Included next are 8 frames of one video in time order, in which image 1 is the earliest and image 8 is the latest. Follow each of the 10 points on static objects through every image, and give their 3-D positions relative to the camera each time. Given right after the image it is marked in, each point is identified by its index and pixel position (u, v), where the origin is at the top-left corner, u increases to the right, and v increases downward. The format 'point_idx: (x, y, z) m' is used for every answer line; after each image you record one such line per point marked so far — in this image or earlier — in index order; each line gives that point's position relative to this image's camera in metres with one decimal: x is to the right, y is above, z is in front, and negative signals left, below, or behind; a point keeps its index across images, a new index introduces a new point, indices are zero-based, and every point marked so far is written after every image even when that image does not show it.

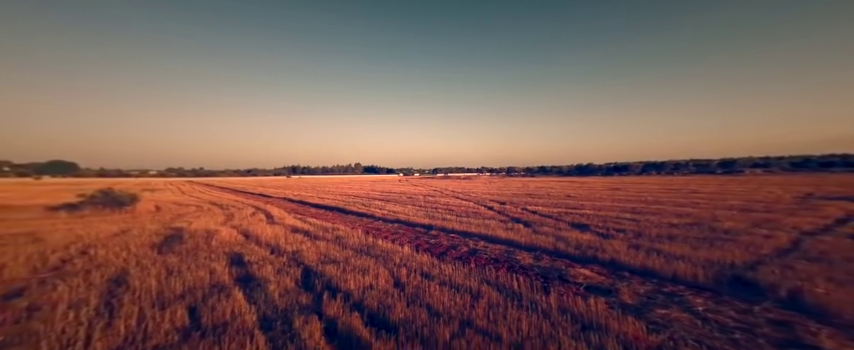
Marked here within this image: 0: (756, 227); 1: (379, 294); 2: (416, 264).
0: (+15.9, -2.5, +13.0) m
1: (-1.1, -2.8, +6.5) m
2: (-0.4, -2.9, +8.9) m
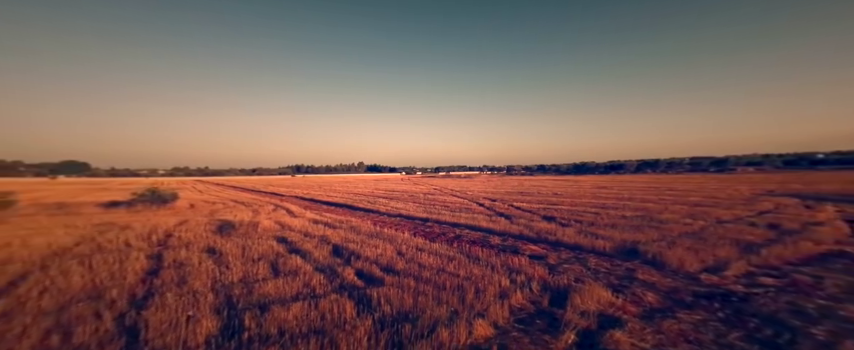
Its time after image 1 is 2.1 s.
0: (+15.6, -2.6, +16.2) m
1: (-1.4, -3.0, +9.8) m
2: (-0.7, -3.1, +12.2) m
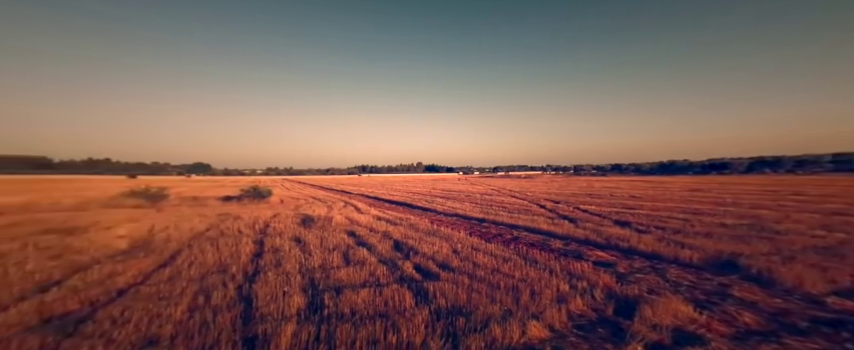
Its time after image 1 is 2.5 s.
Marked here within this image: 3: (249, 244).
0: (+18.7, -2.6, +12.9) m
1: (+0.6, -3.0, +10.3) m
2: (+1.9, -3.1, +12.4) m
3: (-7.3, -3.0, +11.2) m
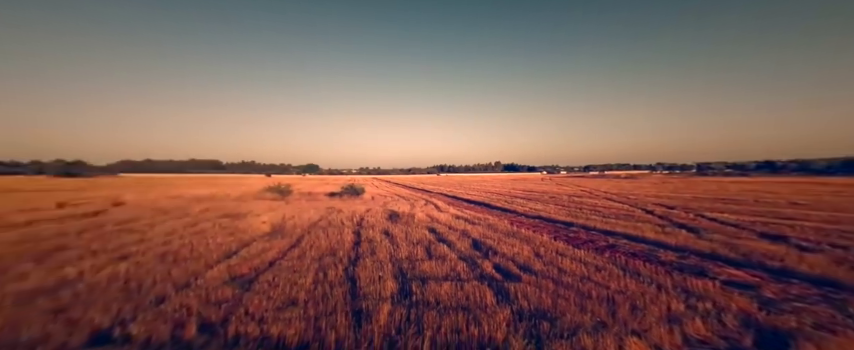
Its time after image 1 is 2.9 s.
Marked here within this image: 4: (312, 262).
0: (+21.7, -2.6, +7.4) m
1: (+3.7, -3.0, +9.9) m
2: (+5.5, -3.1, +11.7) m
3: (-3.7, -3.0, +13.2) m
4: (-3.9, -3.0, +9.1) m
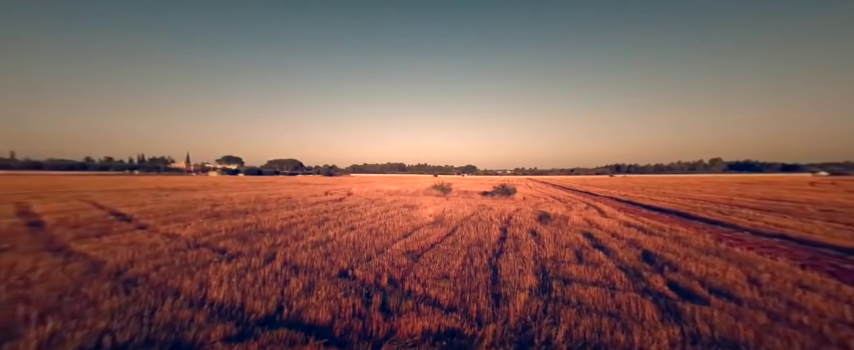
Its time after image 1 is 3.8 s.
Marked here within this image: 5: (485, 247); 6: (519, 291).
0: (+22.2, -2.4, -4.3) m
1: (+8.3, -2.9, +7.4) m
2: (+10.8, -3.0, +7.9) m
3: (+3.7, -2.9, +14.1) m
4: (+1.4, -2.9, +10.8) m
5: (+2.4, -2.9, +11.2) m
6: (+2.4, -3.0, +7.1) m
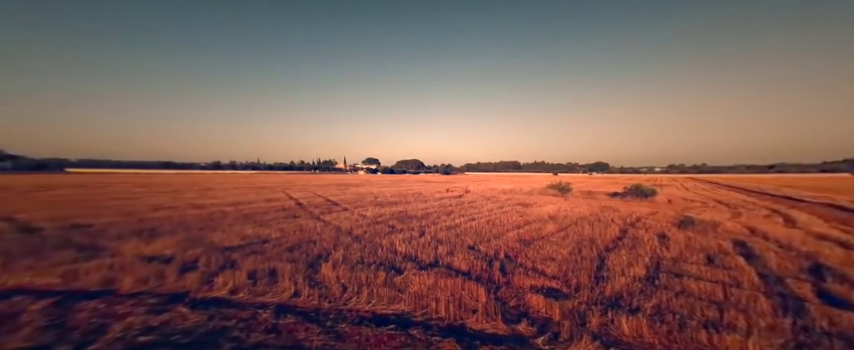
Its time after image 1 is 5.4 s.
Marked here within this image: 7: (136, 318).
0: (+19.6, -2.6, -9.9) m
1: (+11.6, -3.0, +6.4) m
2: (+14.0, -3.1, +5.9) m
3: (+10.1, -3.0, +14.3) m
4: (+6.6, -3.0, +12.2) m
5: (+7.7, -3.0, +12.2) m
6: (+6.1, -3.2, +8.5) m
7: (-6.1, -3.0, +5.7) m
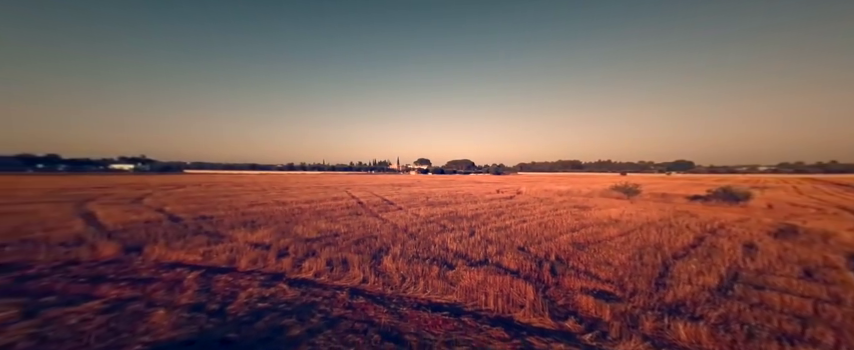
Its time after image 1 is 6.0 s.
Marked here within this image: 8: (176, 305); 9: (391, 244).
0: (+17.5, -2.6, -12.6) m
1: (+12.7, -3.1, +5.0) m
2: (+15.0, -3.2, +4.0) m
3: (+12.7, -3.1, +13.0) m
4: (+8.9, -3.1, +11.6) m
5: (+9.9, -3.1, +11.4) m
6: (+7.7, -3.2, +8.0) m
7: (-4.8, -3.2, +7.5) m
8: (-6.0, -3.1, +6.4) m
9: (-1.6, -3.1, +12.0) m
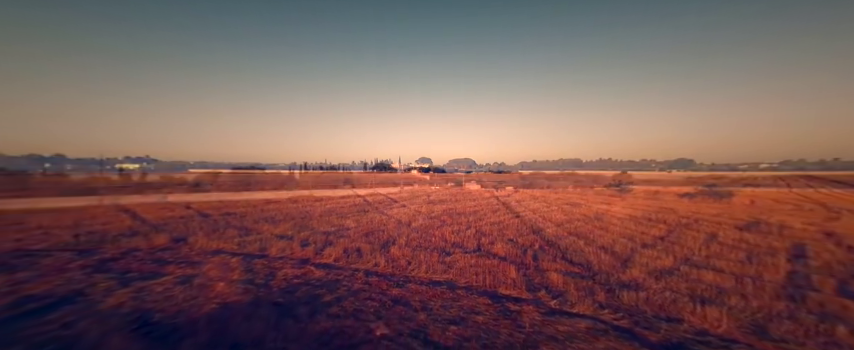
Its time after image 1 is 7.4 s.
0: (+17.5, -2.8, -11.0) m
1: (+12.7, -3.1, +6.6) m
2: (+15.0, -3.2, +5.6) m
3: (+12.7, -3.1, +14.6) m
4: (+8.9, -3.1, +13.2) m
5: (+10.0, -3.1, +13.0) m
6: (+7.7, -3.3, +9.7) m
7: (-4.8, -3.2, +9.2) m
8: (-5.9, -3.2, +8.1) m
9: (-1.5, -3.1, +13.6) m
